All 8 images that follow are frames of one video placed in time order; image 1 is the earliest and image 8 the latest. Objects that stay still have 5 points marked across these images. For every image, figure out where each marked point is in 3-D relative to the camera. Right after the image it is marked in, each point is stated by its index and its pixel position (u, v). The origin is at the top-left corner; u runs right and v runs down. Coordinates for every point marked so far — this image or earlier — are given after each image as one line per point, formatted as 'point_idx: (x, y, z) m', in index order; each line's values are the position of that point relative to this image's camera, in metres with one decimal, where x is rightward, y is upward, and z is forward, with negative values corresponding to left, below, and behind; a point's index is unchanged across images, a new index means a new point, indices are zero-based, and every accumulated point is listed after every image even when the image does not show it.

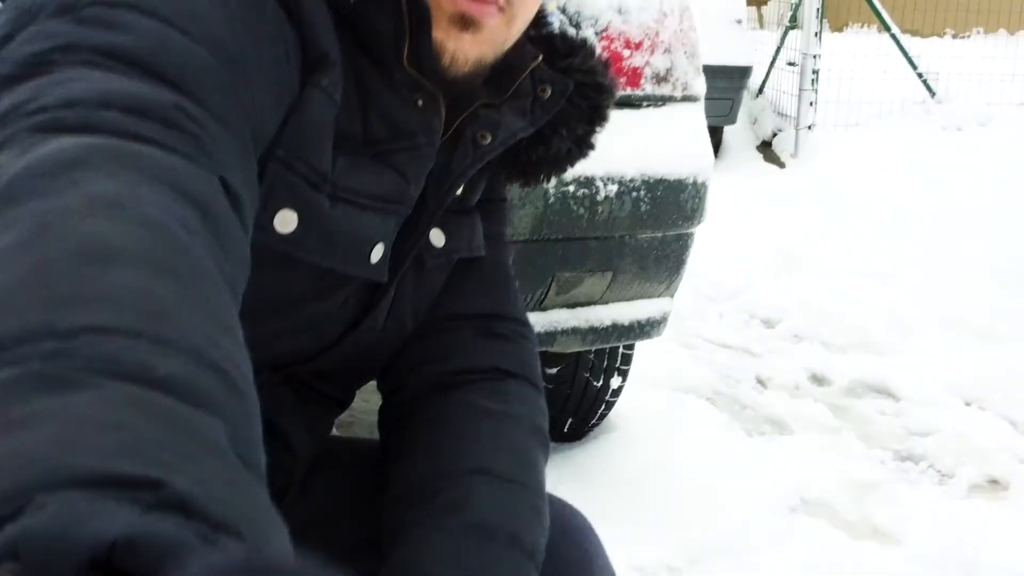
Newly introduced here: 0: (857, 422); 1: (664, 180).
0: (+0.8, -0.3, +2.4) m
1: (+0.2, +0.2, +1.6) m
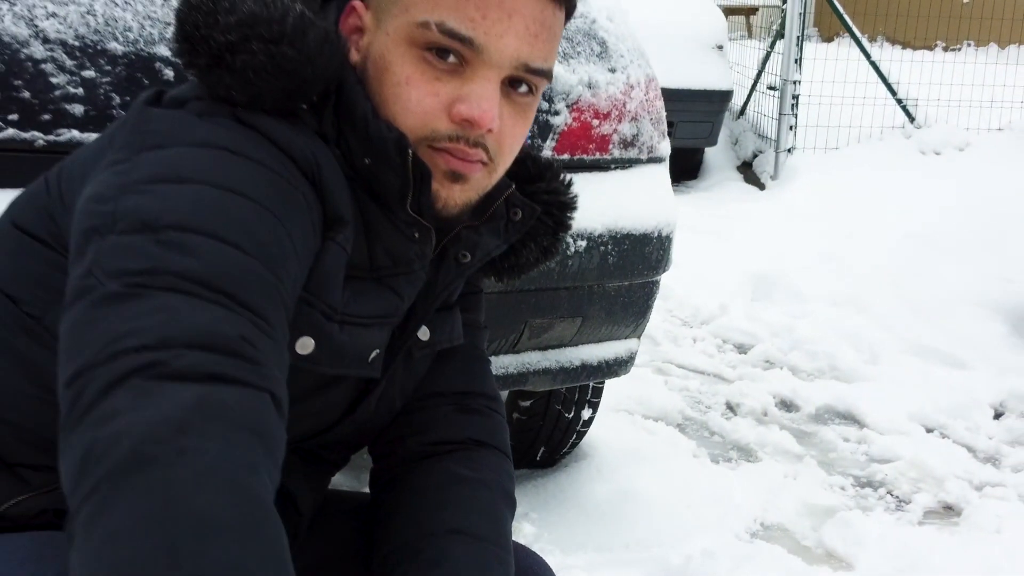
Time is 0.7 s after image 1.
0: (+0.7, -0.4, +2.6) m
1: (+0.2, +0.1, +1.8) m
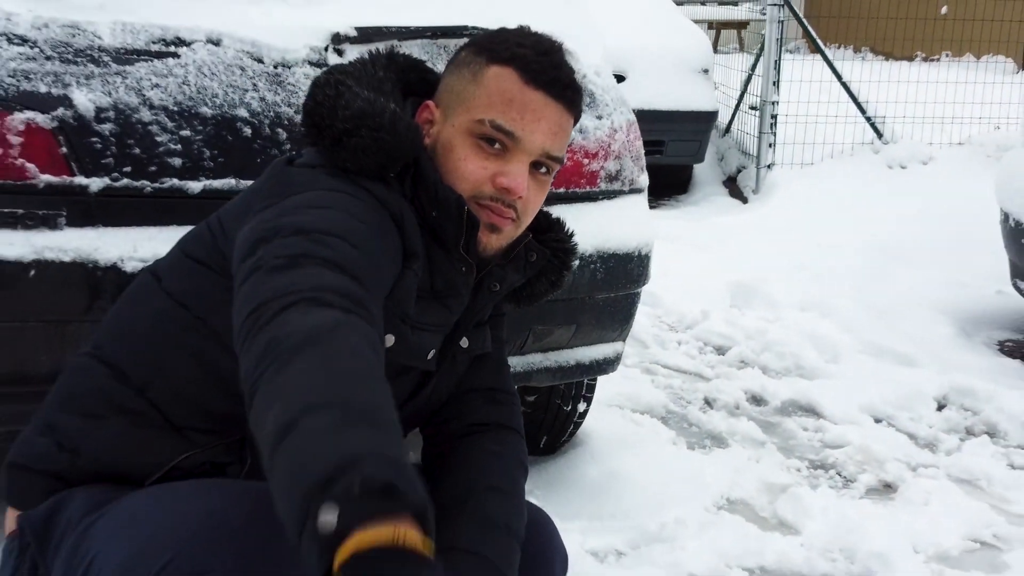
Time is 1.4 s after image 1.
0: (+0.7, -0.4, +2.9) m
1: (+0.2, +0.1, +2.1) m
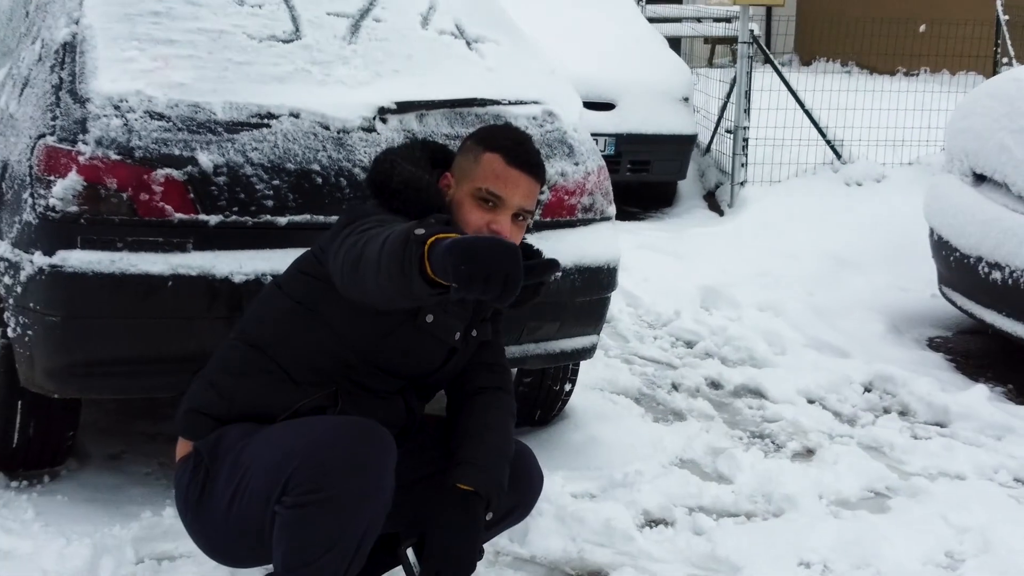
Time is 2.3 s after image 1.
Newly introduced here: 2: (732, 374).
0: (+0.7, -0.4, +3.6) m
1: (+0.2, +0.1, +2.8) m
2: (+0.8, -0.3, +4.0) m
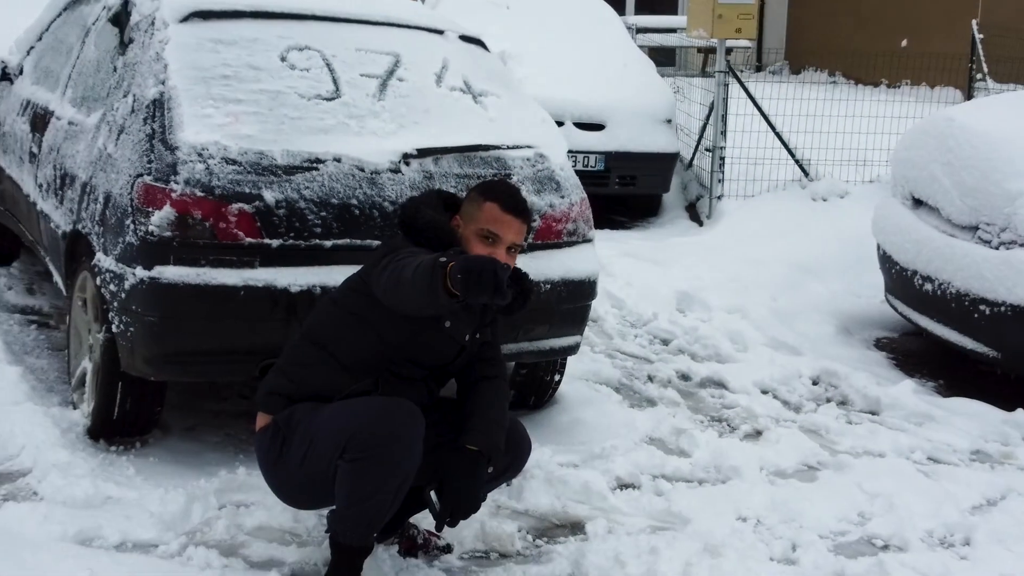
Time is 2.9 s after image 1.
0: (+0.7, -0.4, +4.3) m
1: (+0.2, 0.0, +3.5) m
2: (+0.8, -0.3, +4.6) m
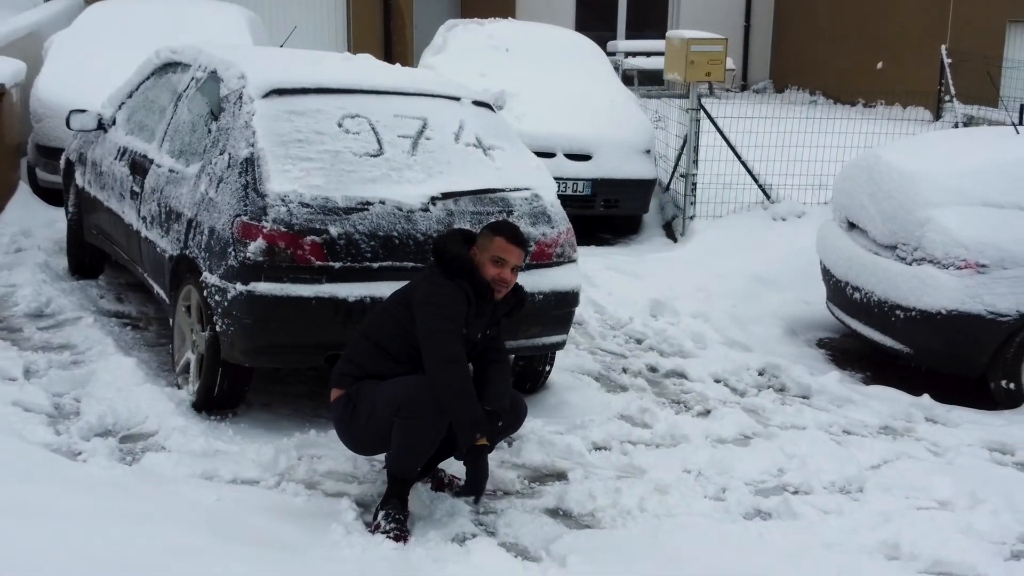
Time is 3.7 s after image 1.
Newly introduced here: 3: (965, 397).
0: (+0.7, -0.5, +5.3) m
1: (+0.2, 0.0, +4.5) m
2: (+0.8, -0.4, +5.7) m
3: (+2.3, -0.5, +5.7) m
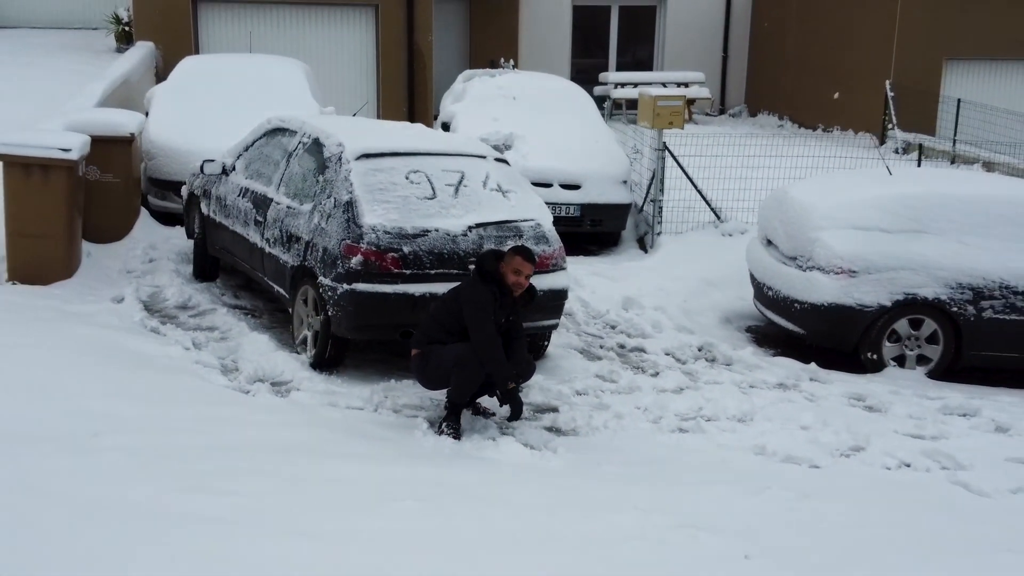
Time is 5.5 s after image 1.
0: (+0.8, -0.5, +7.5) m
1: (+0.2, 0.0, +6.7) m
2: (+0.8, -0.4, +7.9) m
3: (+2.3, -0.5, +7.9) m
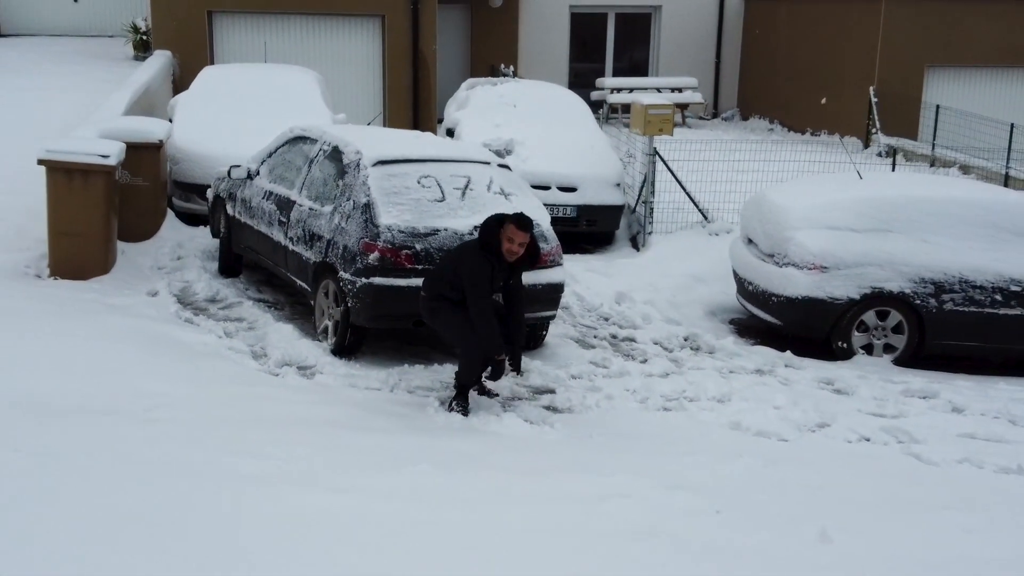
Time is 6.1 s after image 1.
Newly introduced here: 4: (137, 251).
0: (+0.8, -0.4, +8.2) m
1: (+0.3, 0.0, +7.4) m
2: (+0.8, -0.3, +8.6) m
3: (+2.3, -0.5, +8.6) m
4: (-3.1, +0.3, +9.4) m
